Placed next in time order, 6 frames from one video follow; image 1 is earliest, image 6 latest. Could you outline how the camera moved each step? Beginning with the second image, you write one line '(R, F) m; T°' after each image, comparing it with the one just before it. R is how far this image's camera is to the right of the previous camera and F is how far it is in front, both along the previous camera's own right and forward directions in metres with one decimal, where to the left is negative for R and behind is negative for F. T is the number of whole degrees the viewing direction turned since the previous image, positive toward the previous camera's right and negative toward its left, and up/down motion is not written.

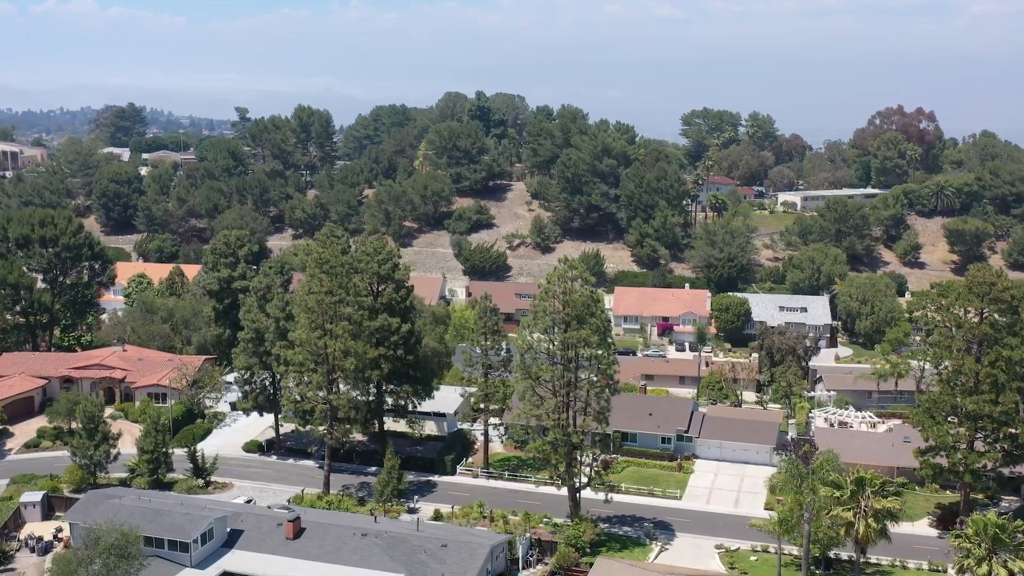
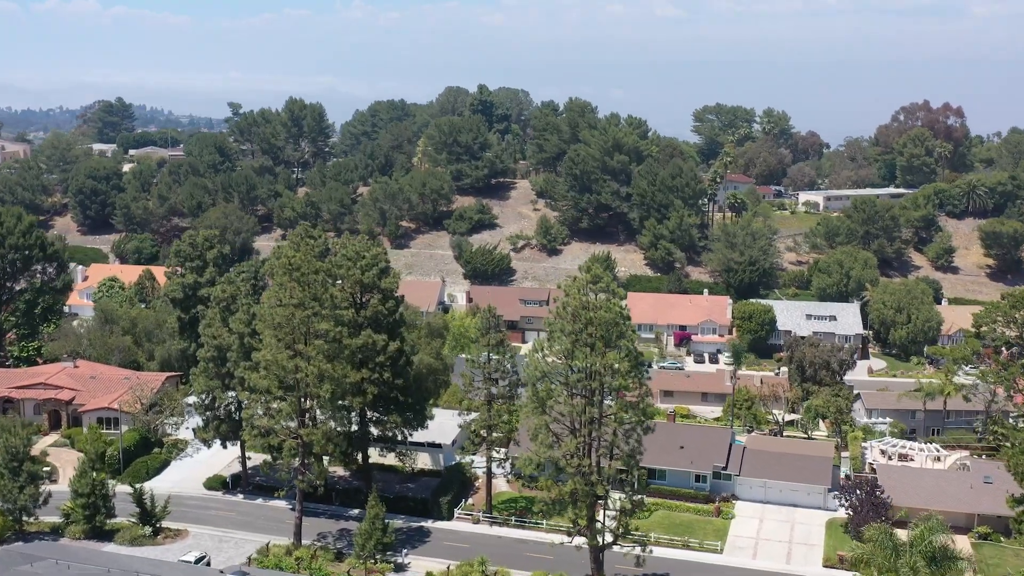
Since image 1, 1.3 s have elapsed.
(-0.2, +6.7) m; 0°
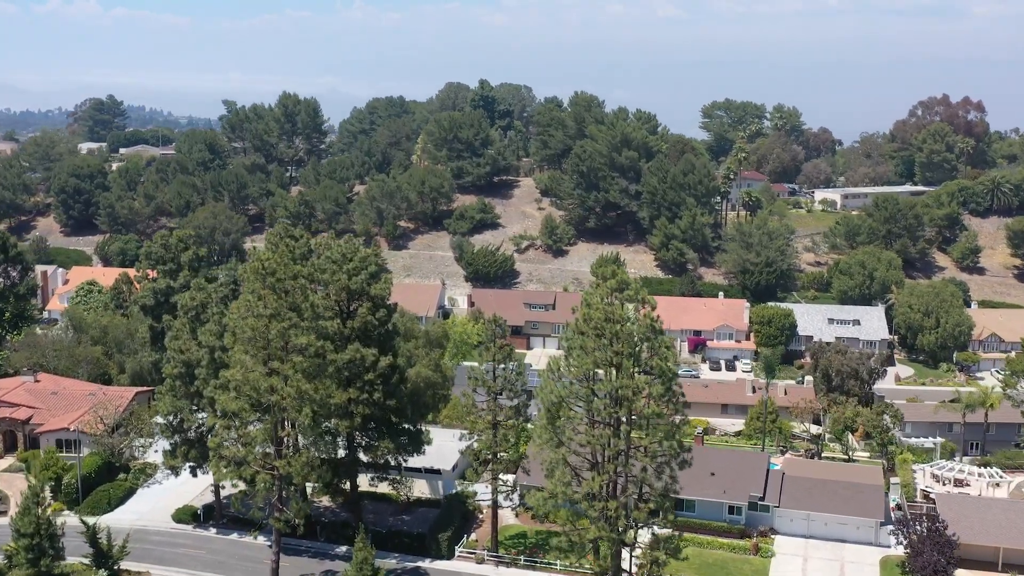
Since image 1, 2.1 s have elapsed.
(-0.2, +4.5) m; 0°
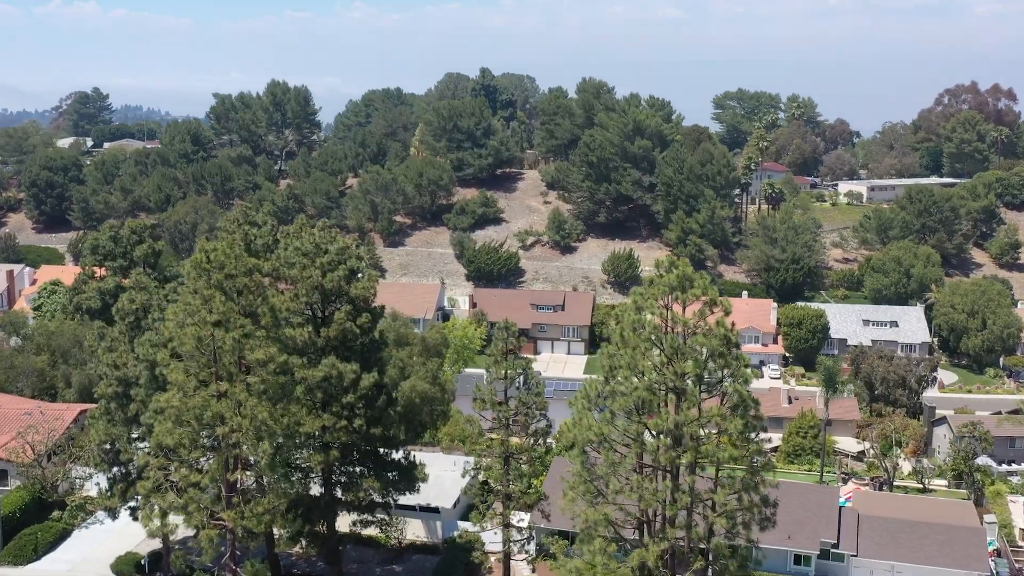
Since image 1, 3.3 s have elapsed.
(-0.3, +6.4) m; 0°
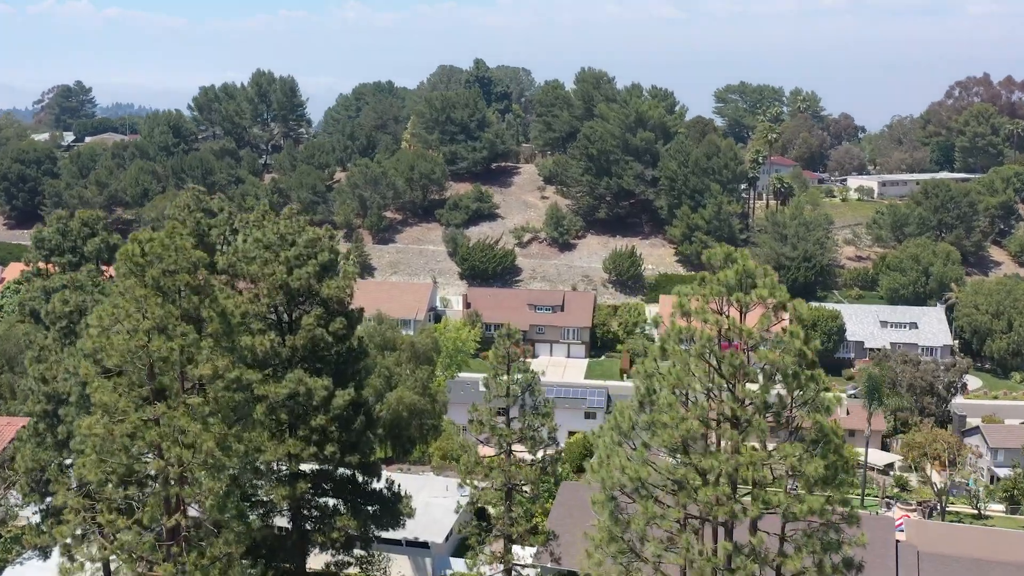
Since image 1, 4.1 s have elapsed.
(-0.2, +4.1) m; 0°
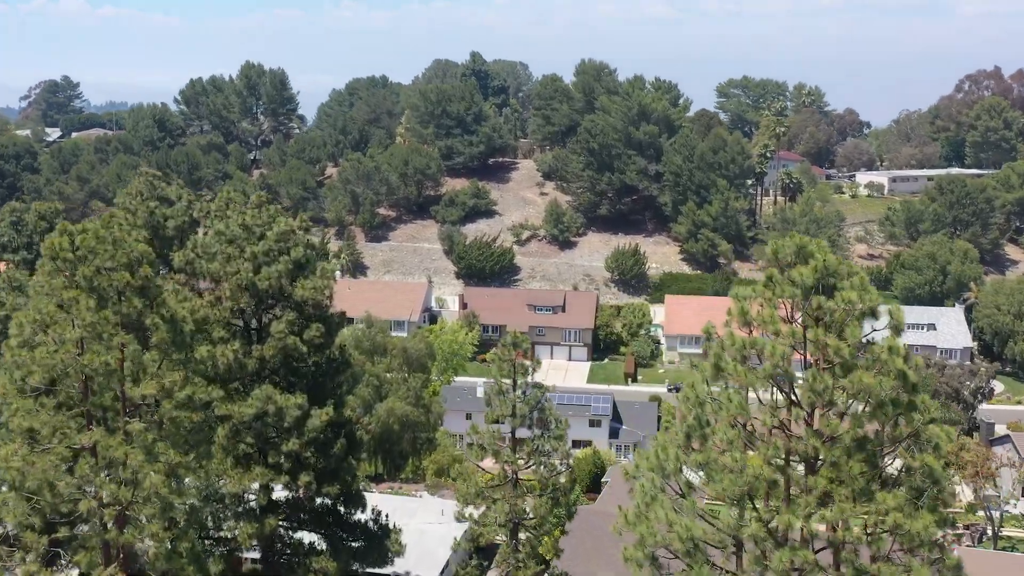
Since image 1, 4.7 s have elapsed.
(-0.2, +3.1) m; 0°
